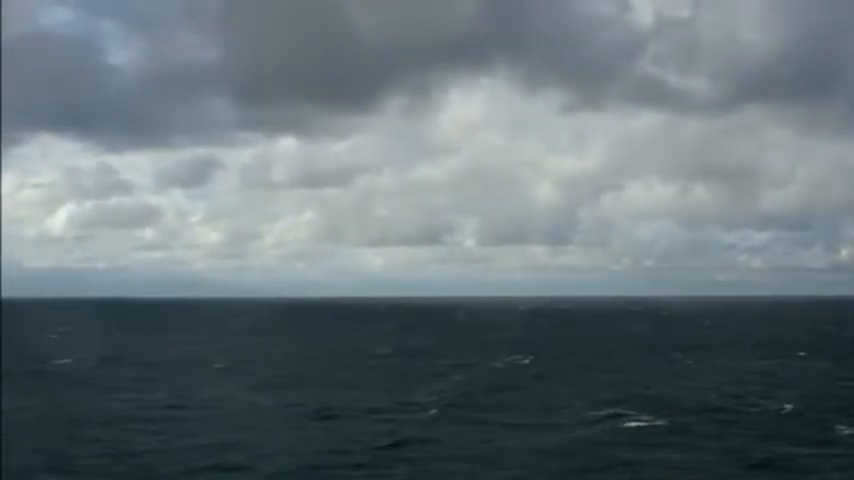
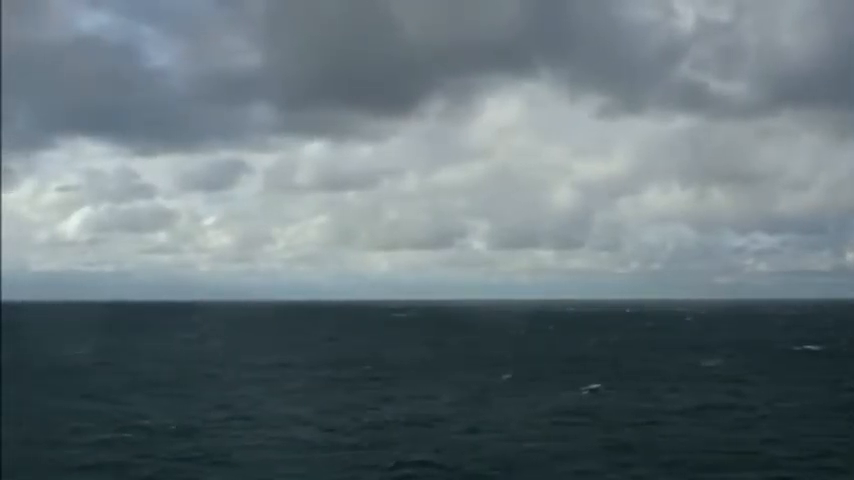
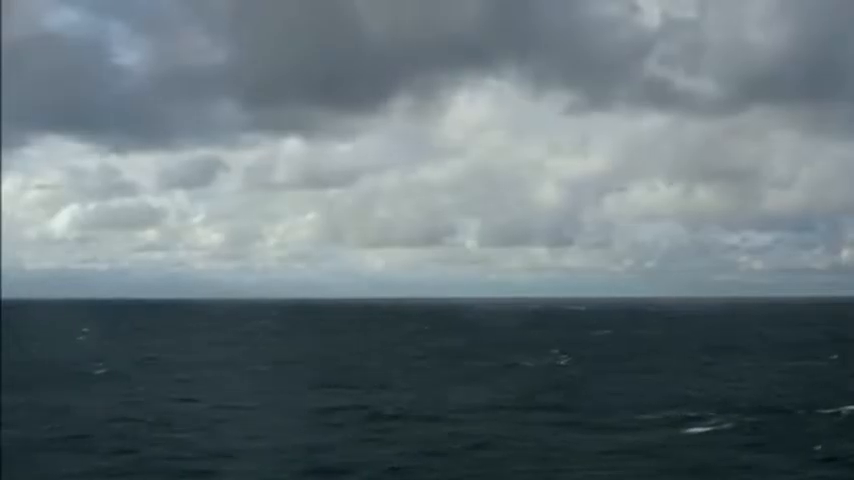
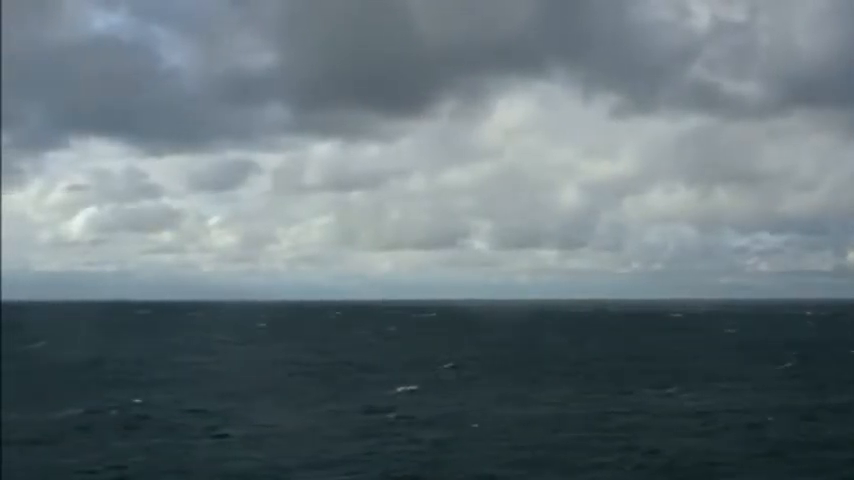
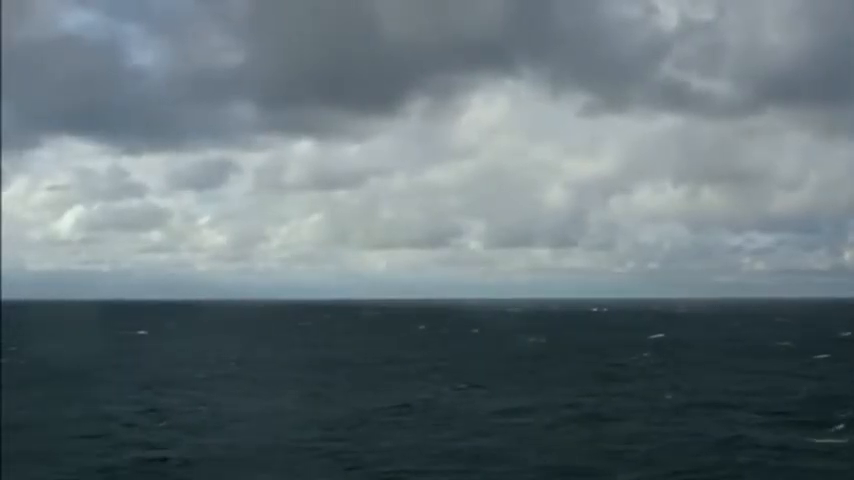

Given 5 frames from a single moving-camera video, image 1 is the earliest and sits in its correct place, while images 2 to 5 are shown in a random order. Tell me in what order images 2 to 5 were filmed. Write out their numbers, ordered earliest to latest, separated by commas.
3, 5, 2, 4
